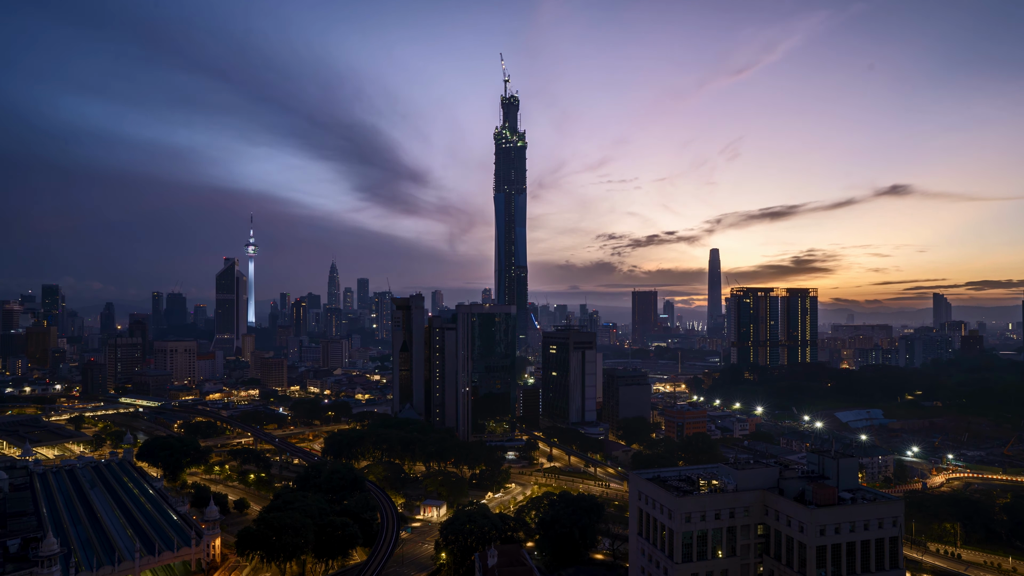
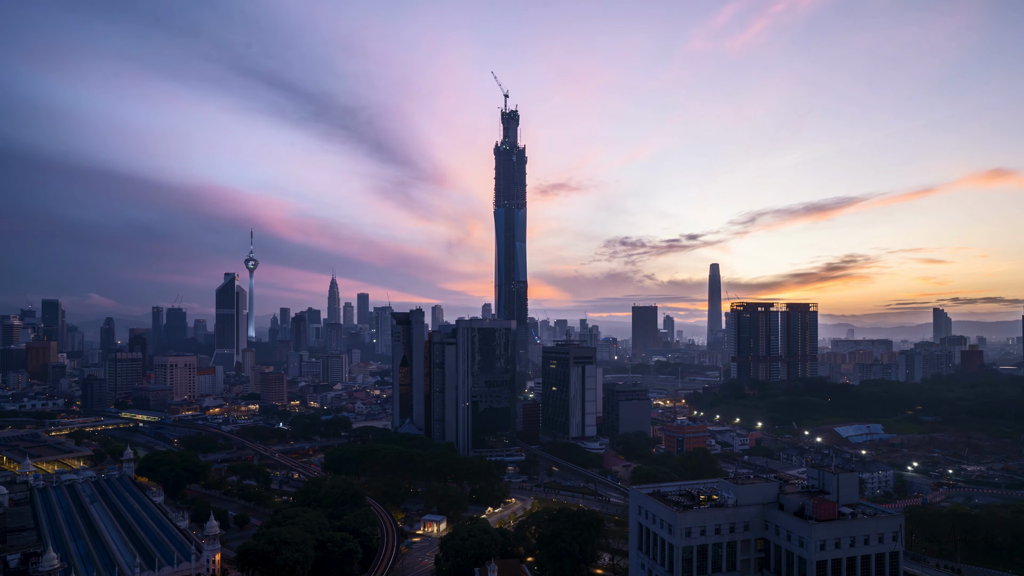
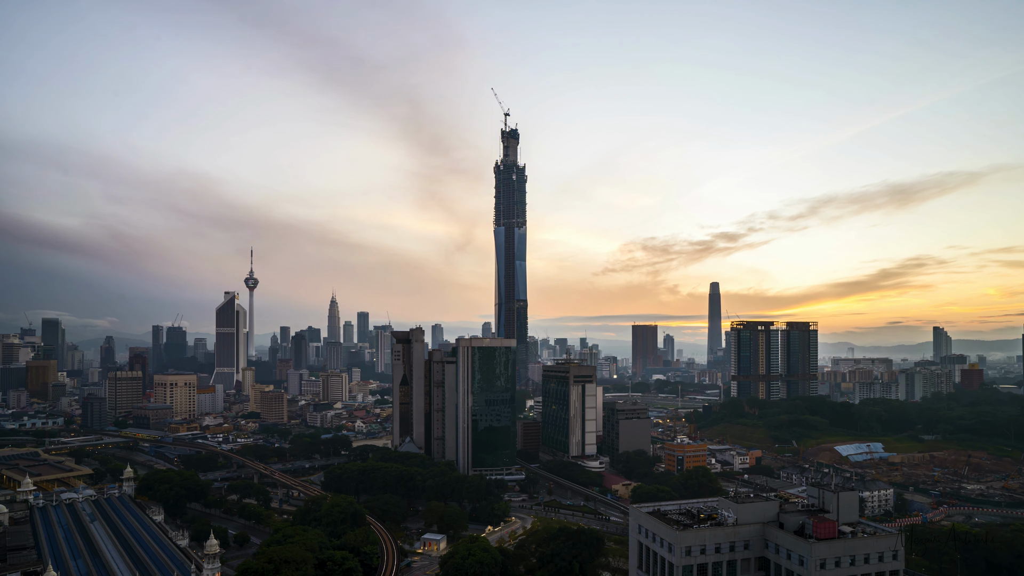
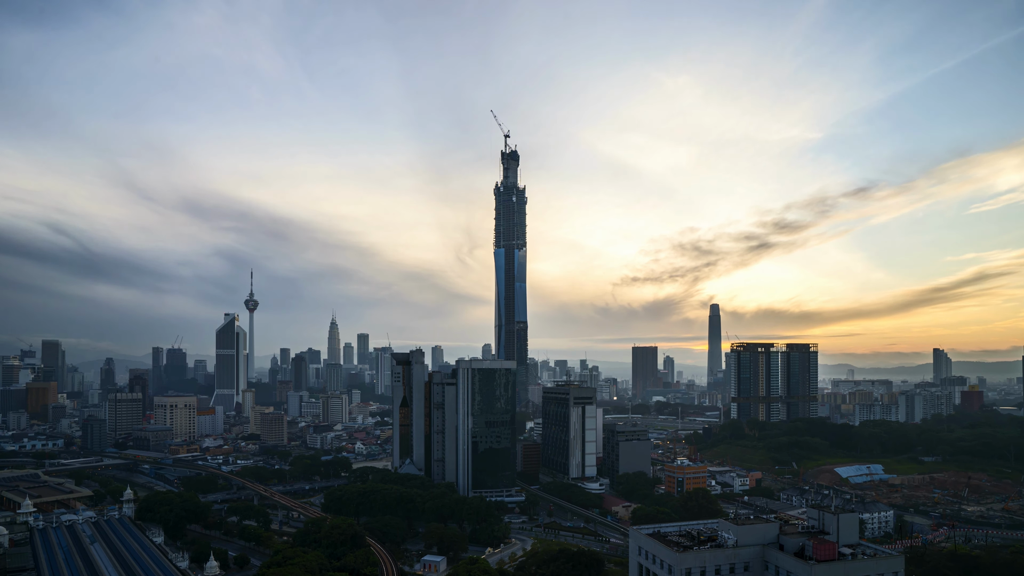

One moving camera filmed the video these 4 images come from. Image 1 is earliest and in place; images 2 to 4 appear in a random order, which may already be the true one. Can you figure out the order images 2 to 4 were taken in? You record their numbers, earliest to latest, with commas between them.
2, 3, 4
